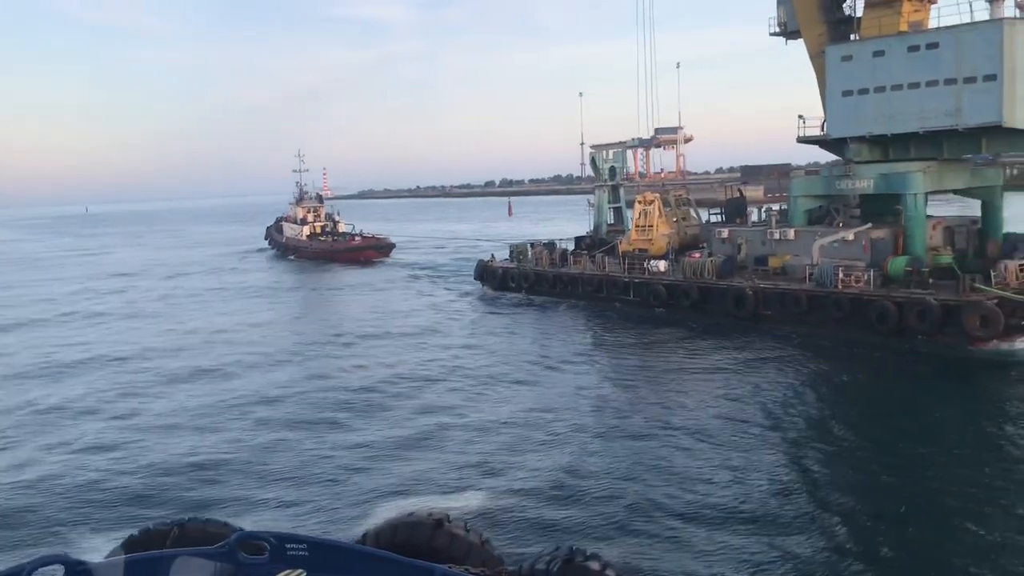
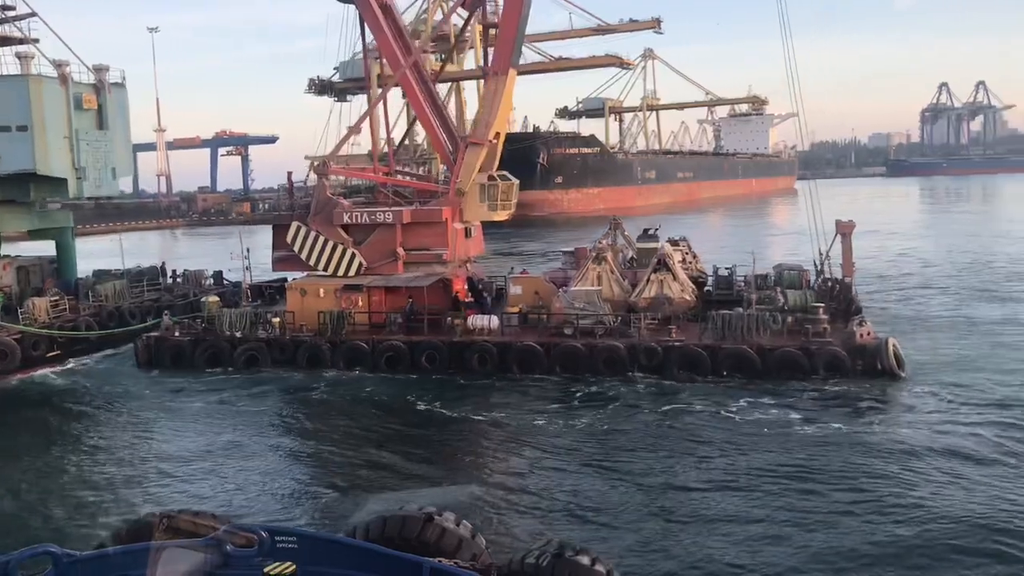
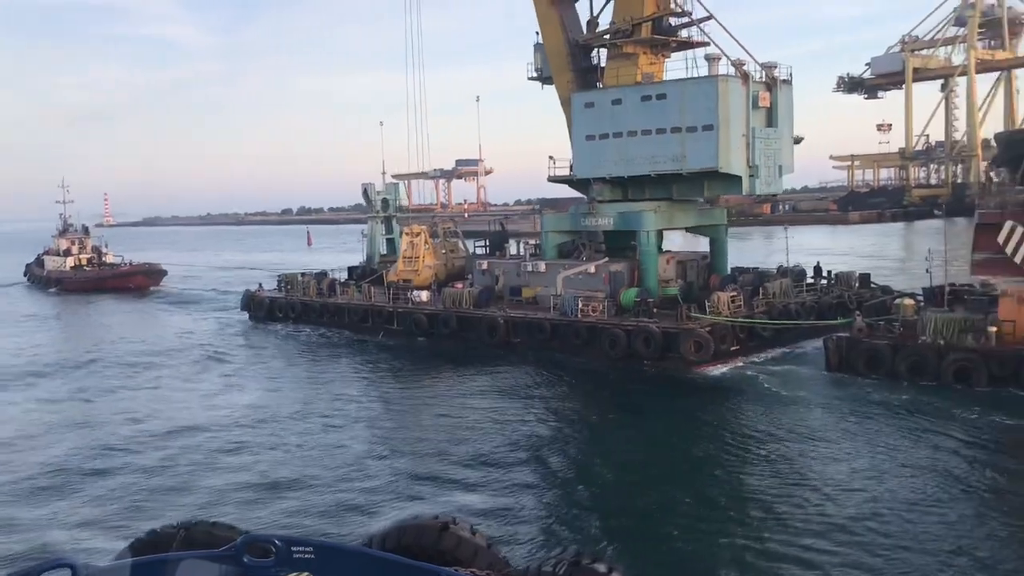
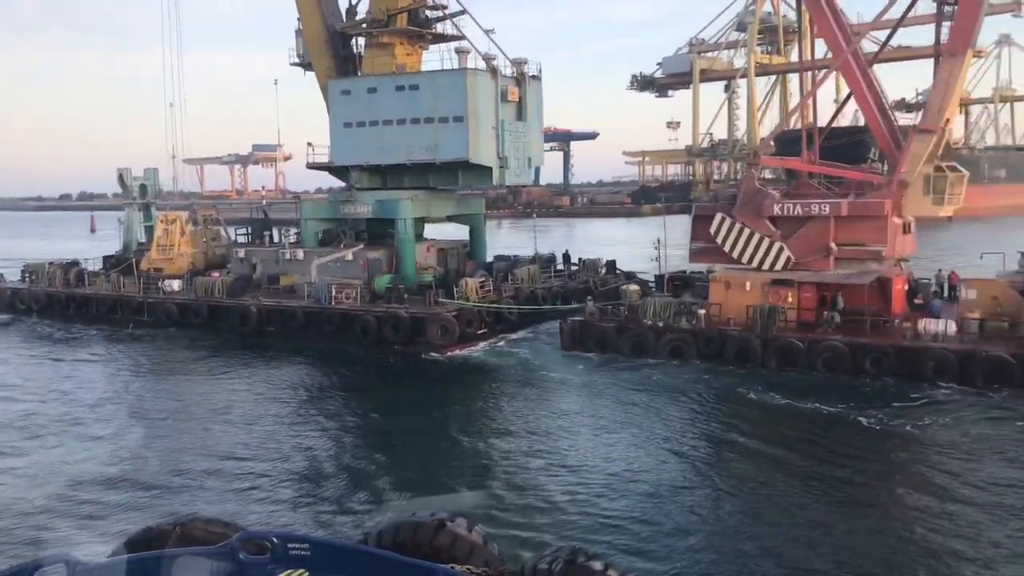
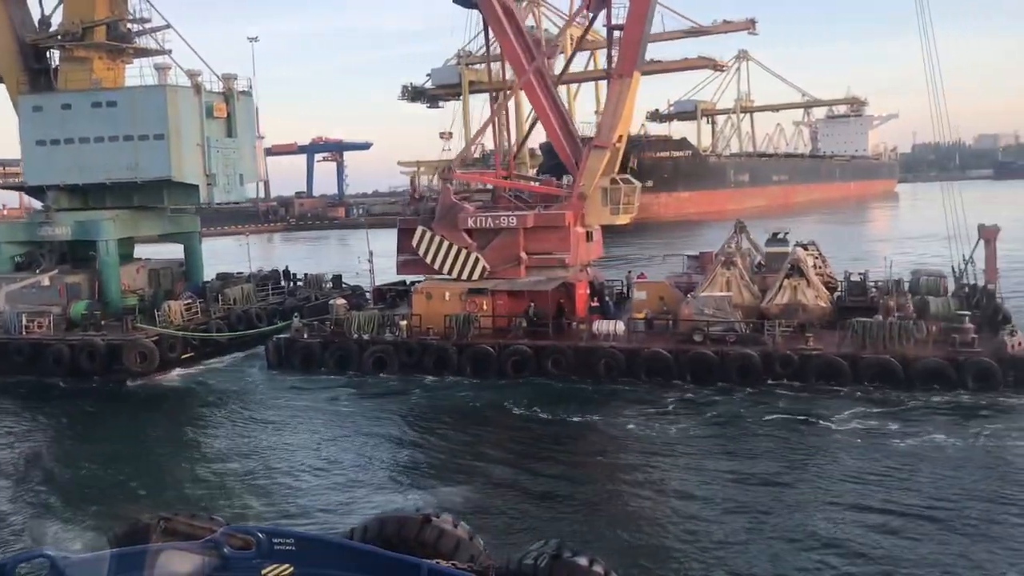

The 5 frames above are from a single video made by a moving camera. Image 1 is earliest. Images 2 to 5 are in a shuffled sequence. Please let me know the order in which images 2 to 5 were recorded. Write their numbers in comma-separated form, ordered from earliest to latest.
3, 4, 5, 2
